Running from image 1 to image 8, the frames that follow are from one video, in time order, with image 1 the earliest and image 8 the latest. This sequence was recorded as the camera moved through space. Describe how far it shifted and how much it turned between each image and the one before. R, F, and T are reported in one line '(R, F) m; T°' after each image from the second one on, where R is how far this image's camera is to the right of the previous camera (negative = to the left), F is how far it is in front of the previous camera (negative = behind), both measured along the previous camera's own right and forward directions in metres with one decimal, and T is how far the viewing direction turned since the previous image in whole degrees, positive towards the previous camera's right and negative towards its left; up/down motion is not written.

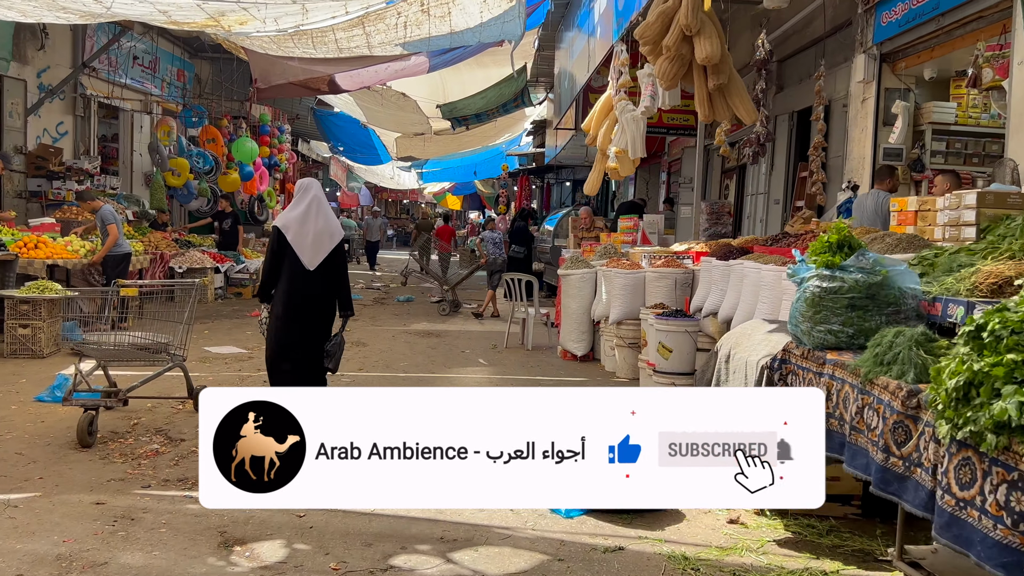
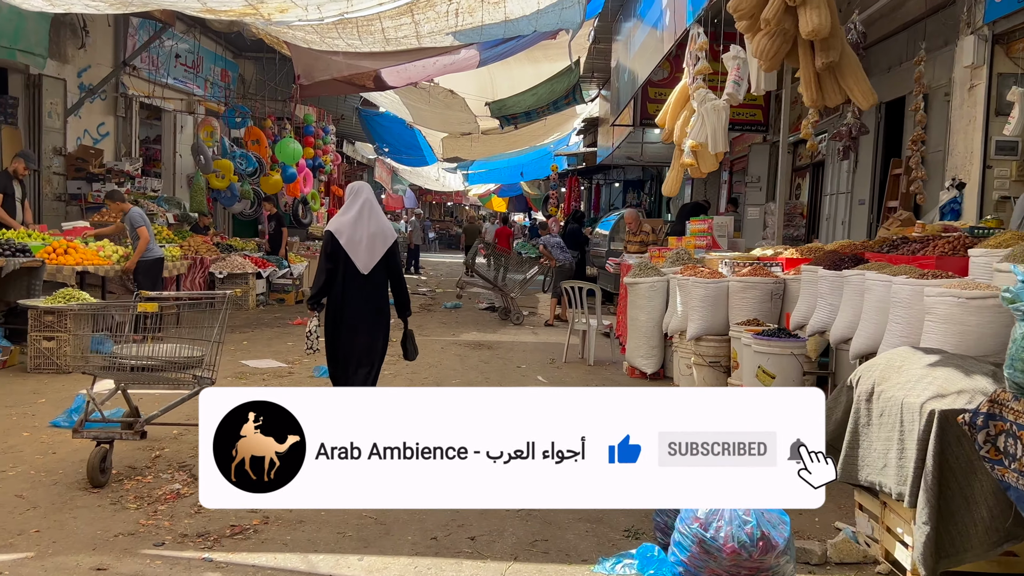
(-0.2, +0.7) m; -3°
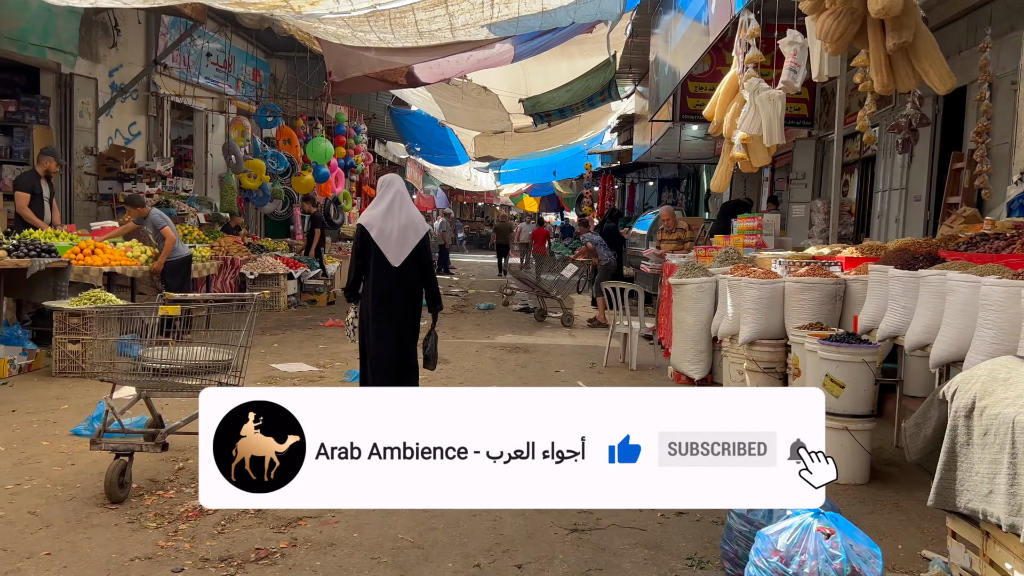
(-0.1, +0.3) m; -2°
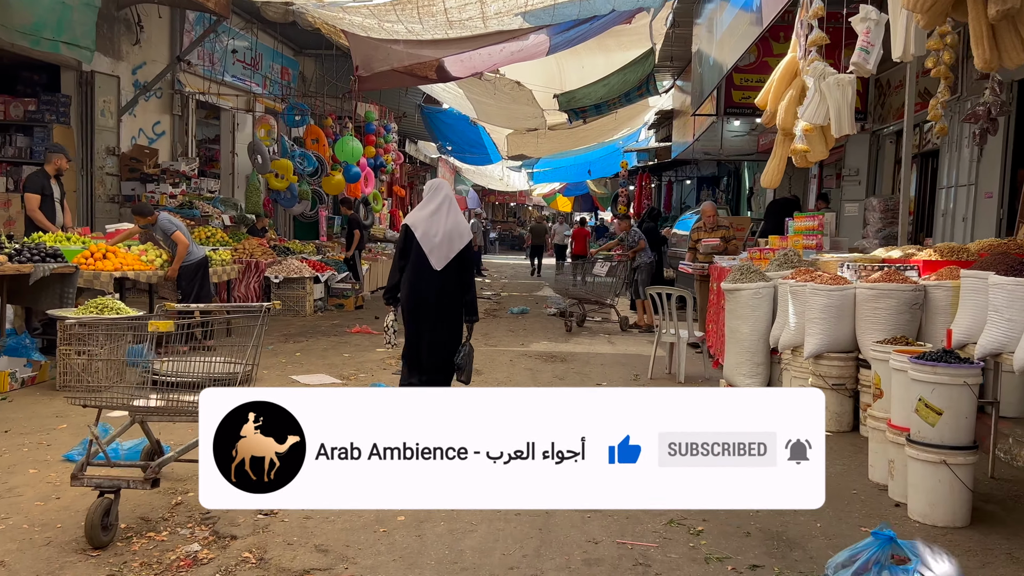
(0.0, +0.5) m; -2°
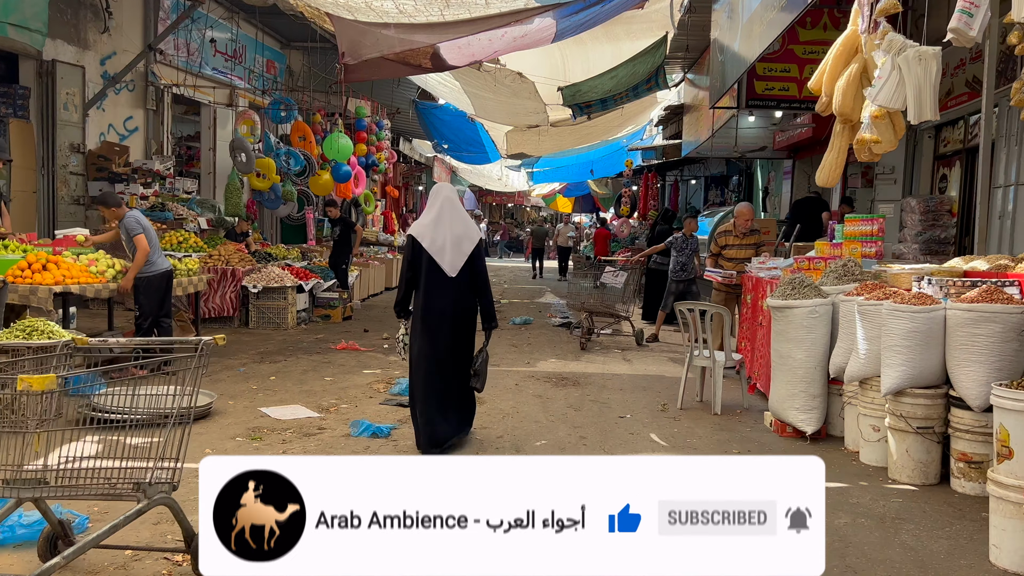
(-0.1, +1.0) m; 0°
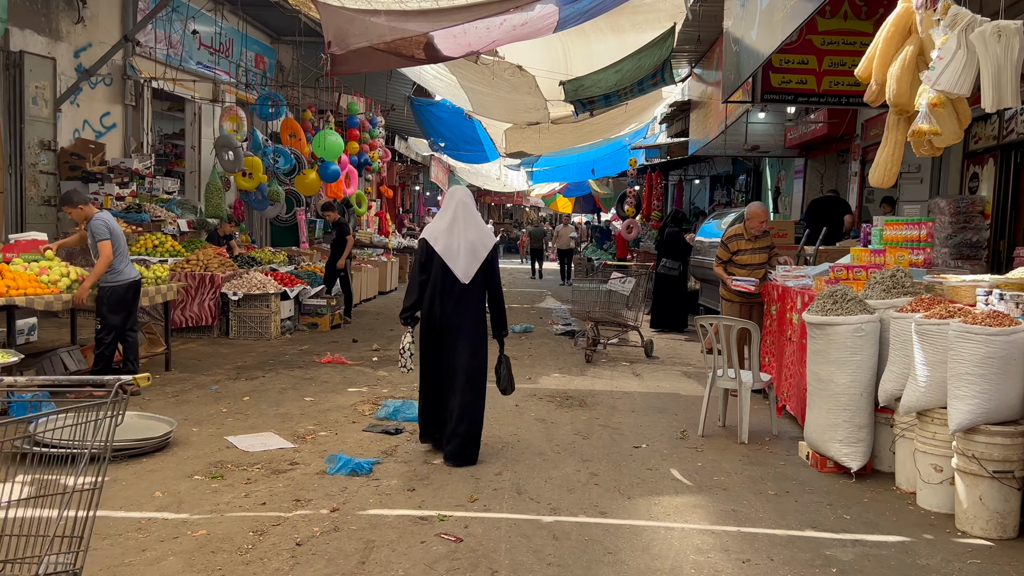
(0.0, +0.7) m; 0°
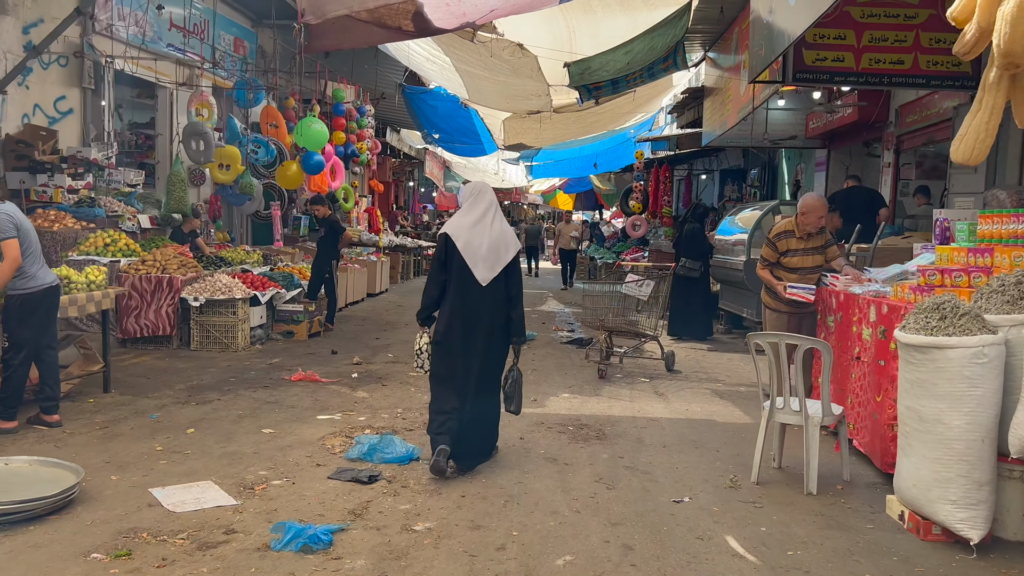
(0.0, +1.1) m; 0°
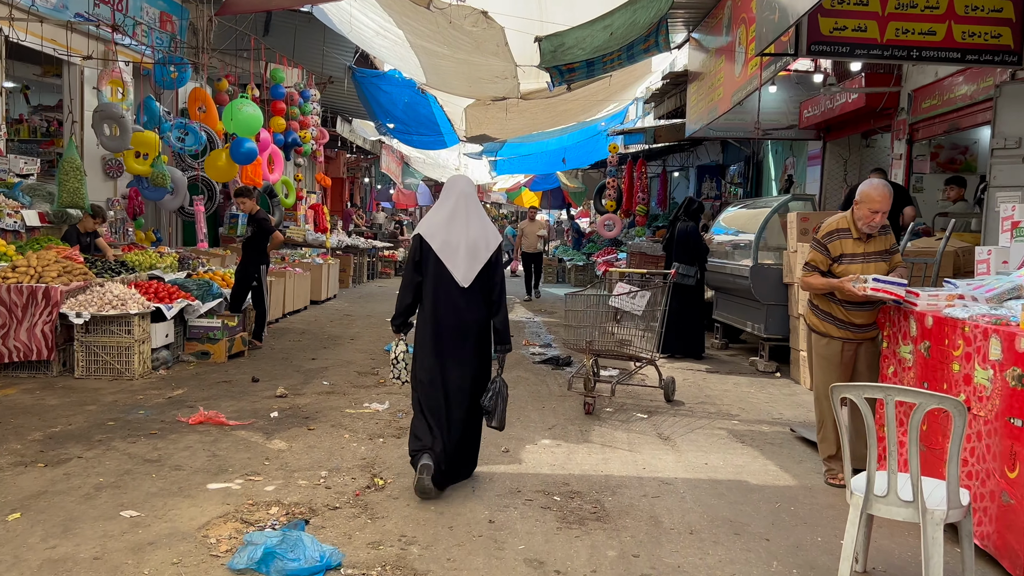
(0.0, +1.4) m; +3°
